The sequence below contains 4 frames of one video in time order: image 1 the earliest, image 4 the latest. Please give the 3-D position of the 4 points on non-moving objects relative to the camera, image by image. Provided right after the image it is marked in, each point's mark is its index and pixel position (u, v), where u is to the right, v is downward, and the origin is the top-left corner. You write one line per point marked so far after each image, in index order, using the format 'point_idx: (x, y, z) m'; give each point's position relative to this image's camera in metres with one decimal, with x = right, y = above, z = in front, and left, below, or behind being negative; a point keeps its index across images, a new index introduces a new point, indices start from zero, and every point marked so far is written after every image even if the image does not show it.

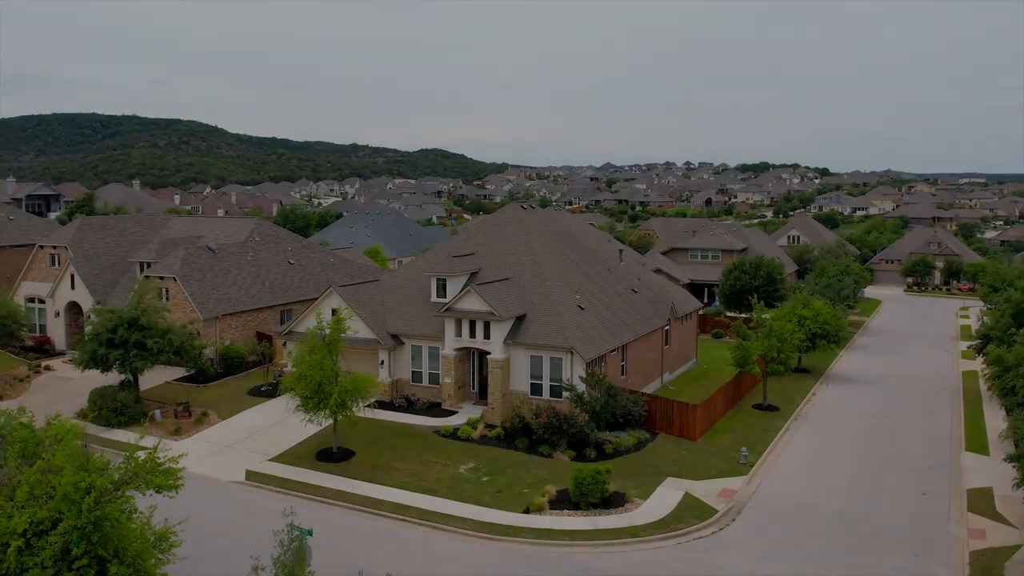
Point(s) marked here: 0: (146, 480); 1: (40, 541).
0: (-5.5, -3.0, +12.0) m
1: (-6.4, -3.5, +10.5) m
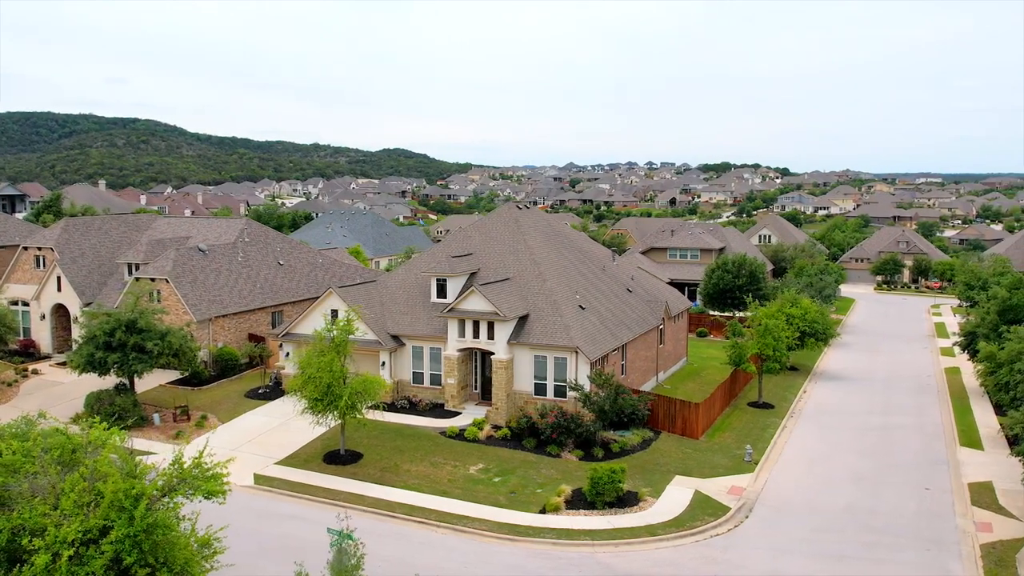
0: (-4.8, -3.0, +11.8) m
1: (-5.6, -3.5, +10.3) m
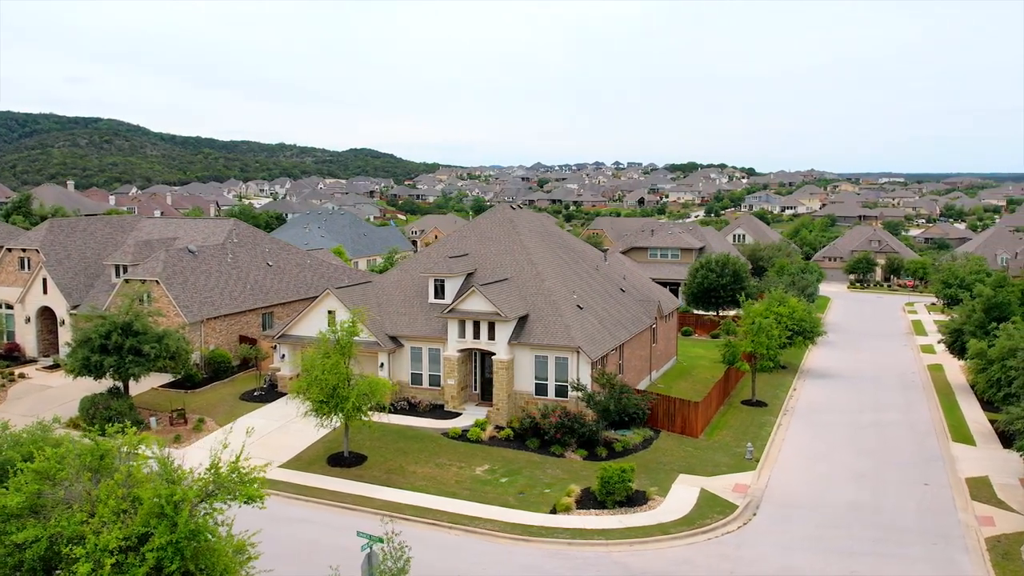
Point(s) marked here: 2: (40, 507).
0: (-4.3, -3.1, +11.7) m
1: (-5.0, -3.5, +10.1) m
2: (-6.8, -3.2, +11.1) m
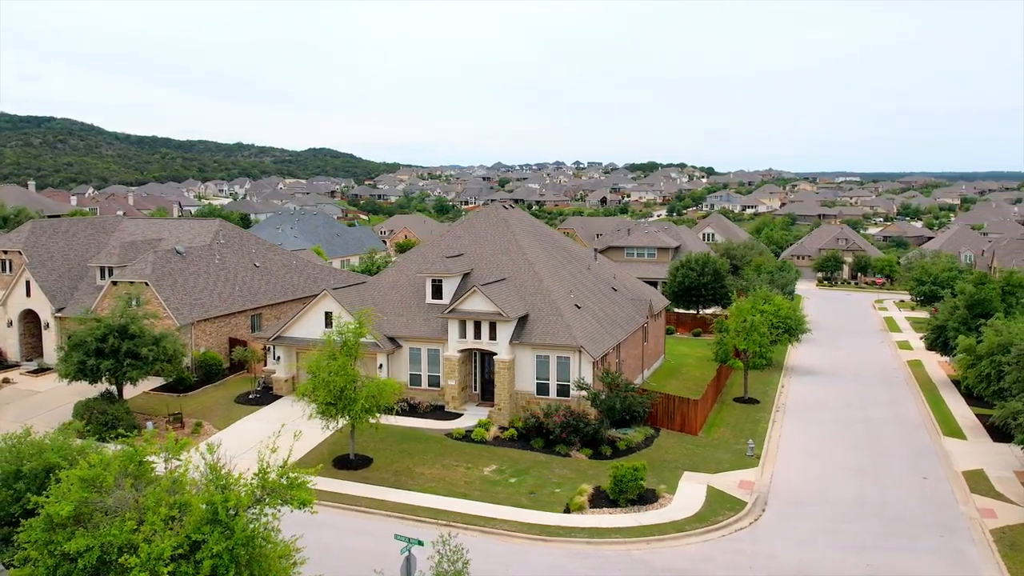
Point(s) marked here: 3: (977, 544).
0: (-3.6, -3.1, +11.5) m
1: (-4.3, -3.6, +9.9) m
2: (-6.1, -3.2, +10.9) m
3: (+11.9, -6.6, +19.7) m
